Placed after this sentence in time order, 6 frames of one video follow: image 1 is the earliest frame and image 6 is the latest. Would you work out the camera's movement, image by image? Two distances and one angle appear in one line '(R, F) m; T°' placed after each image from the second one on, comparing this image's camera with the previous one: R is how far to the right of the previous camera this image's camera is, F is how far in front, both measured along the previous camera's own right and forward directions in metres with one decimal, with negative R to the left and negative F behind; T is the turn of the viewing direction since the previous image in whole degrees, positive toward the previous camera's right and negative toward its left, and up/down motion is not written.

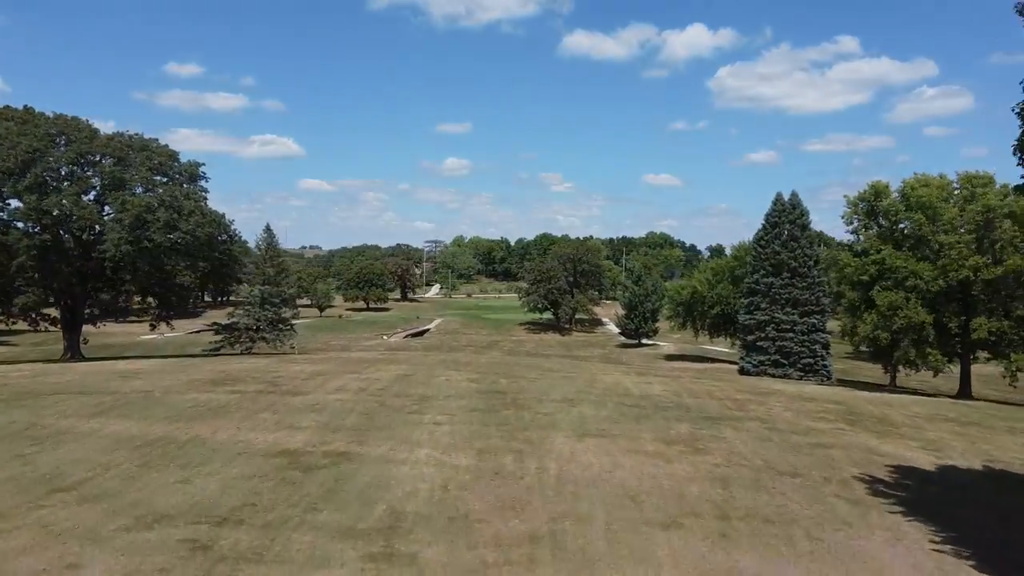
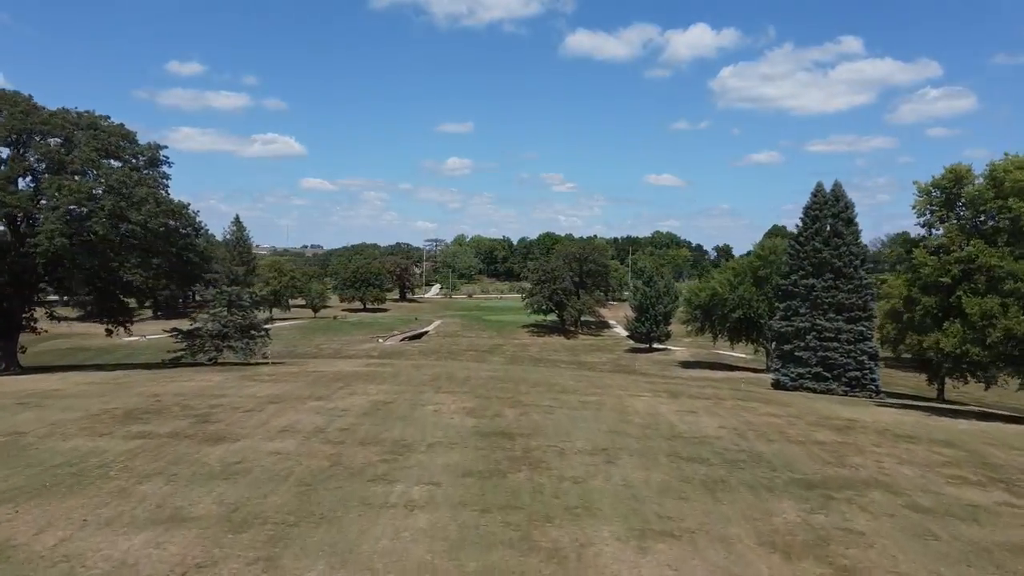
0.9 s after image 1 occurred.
(-0.1, +3.8) m; 0°
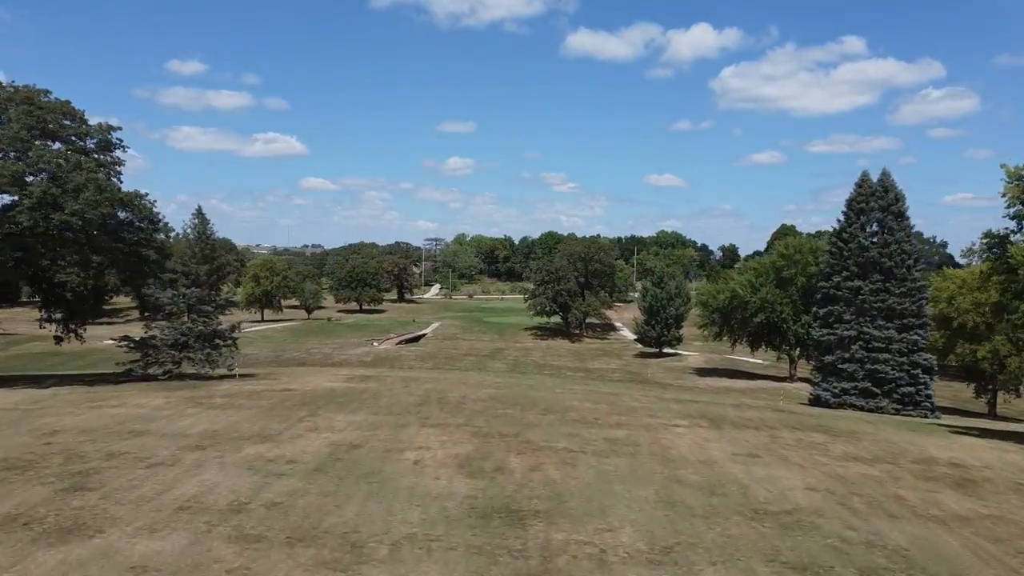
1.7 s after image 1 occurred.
(-0.1, +3.4) m; 0°
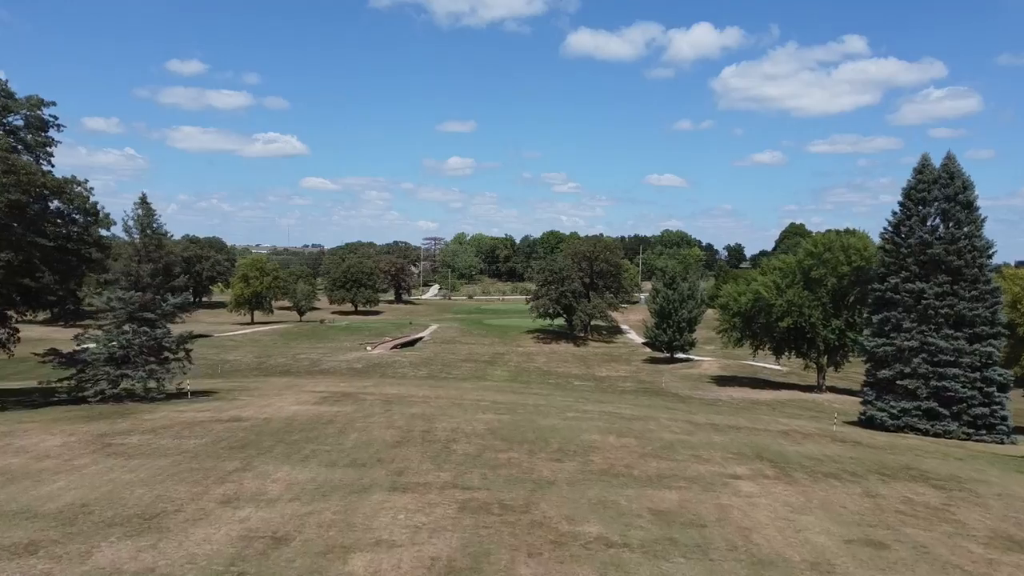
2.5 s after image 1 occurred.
(-0.1, +3.6) m; 0°
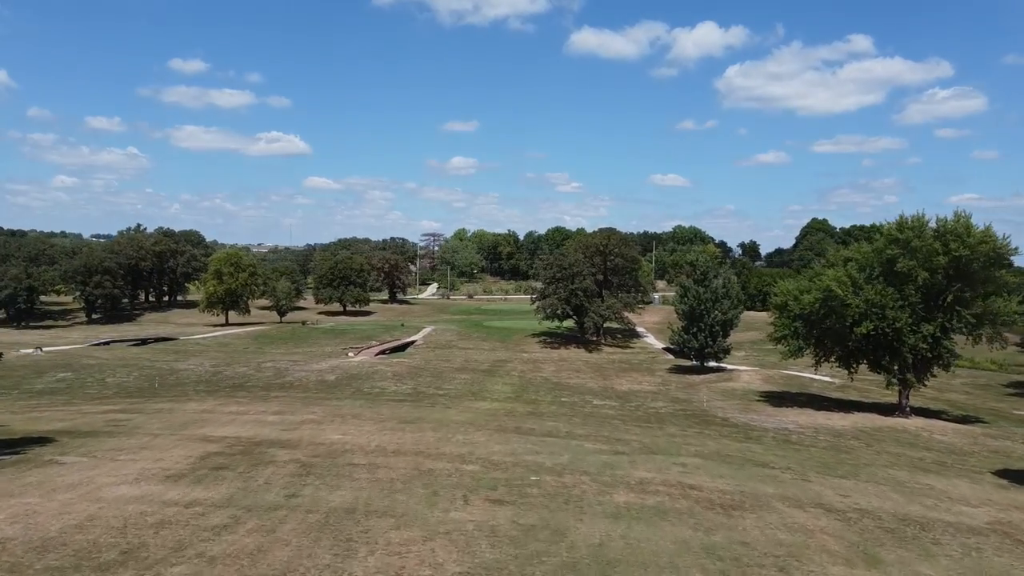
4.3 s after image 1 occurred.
(0.0, +7.9) m; 0°
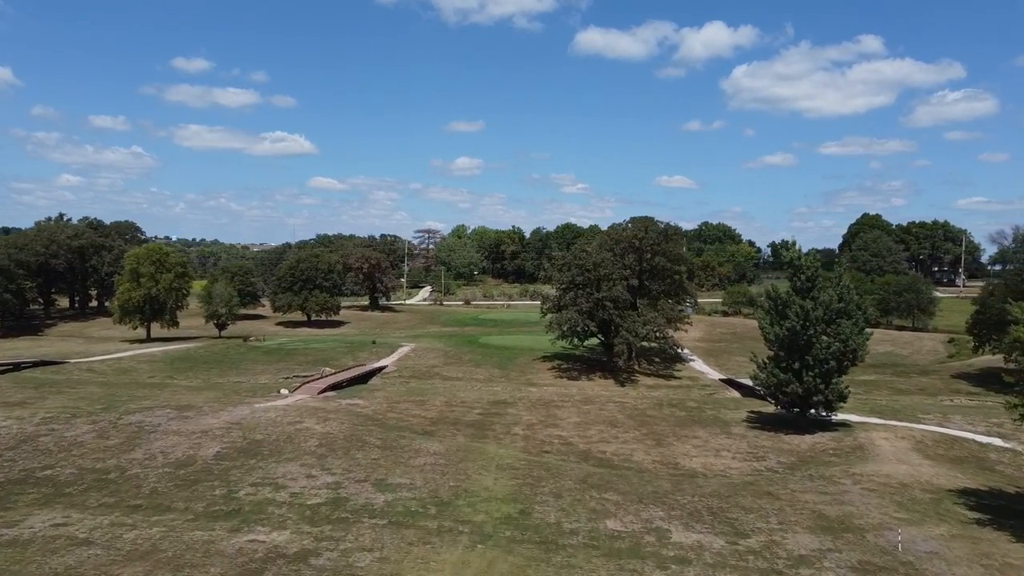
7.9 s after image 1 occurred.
(+0.1, +15.9) m; 0°
